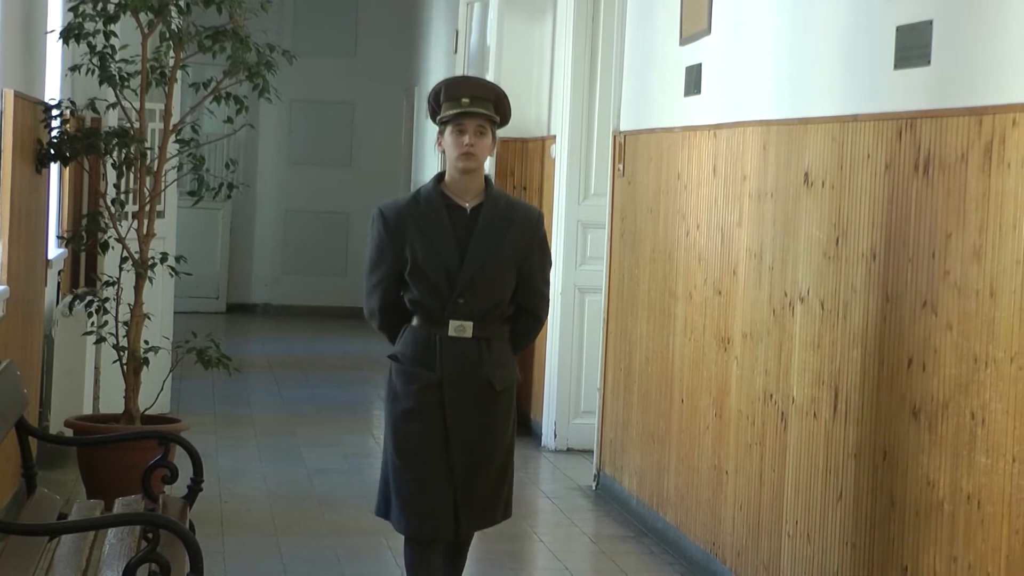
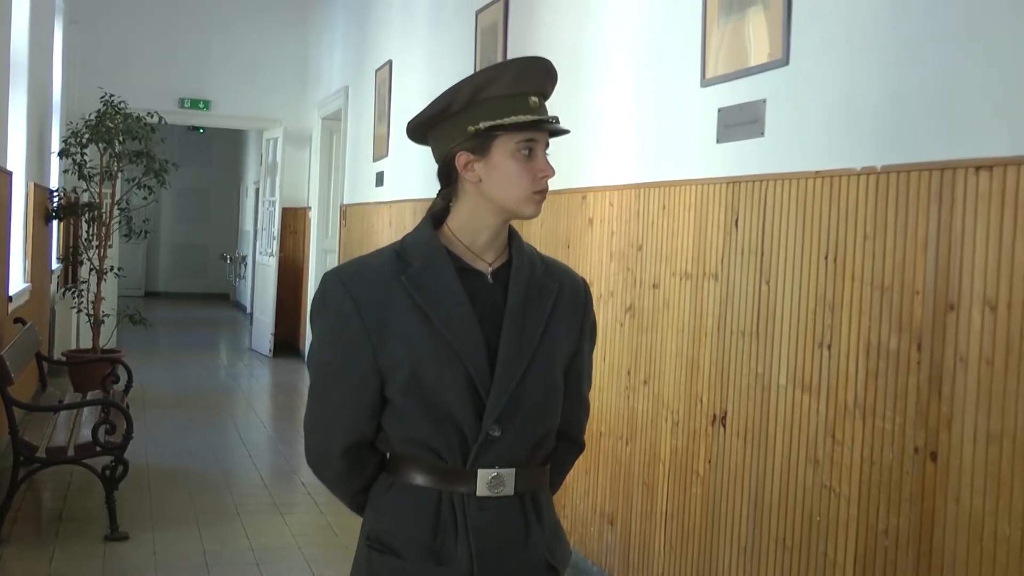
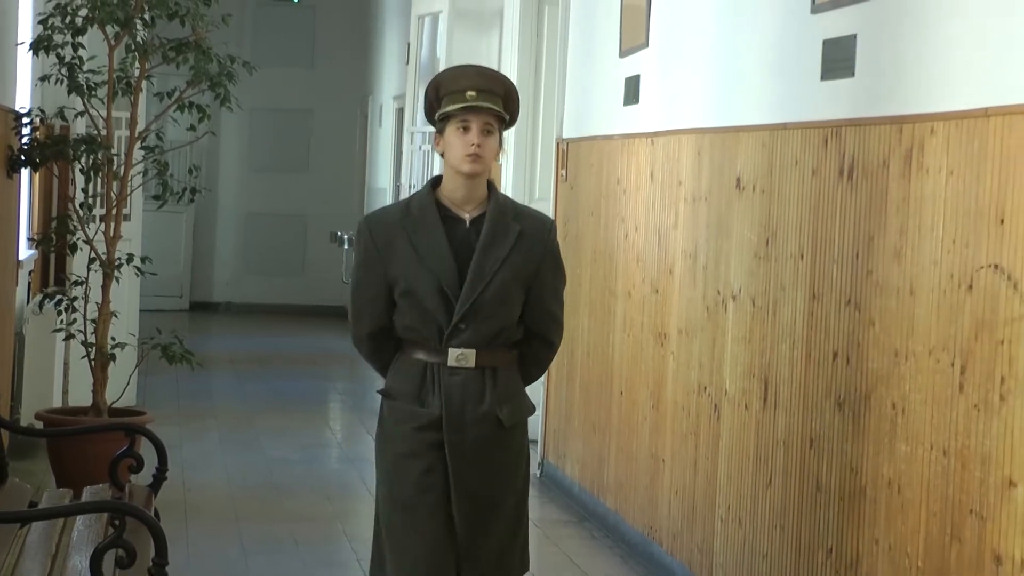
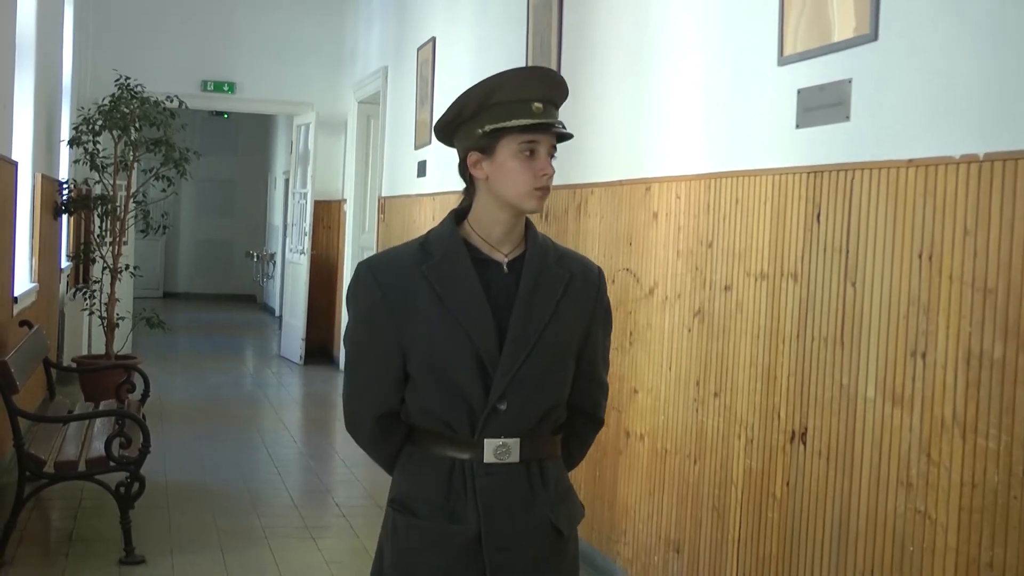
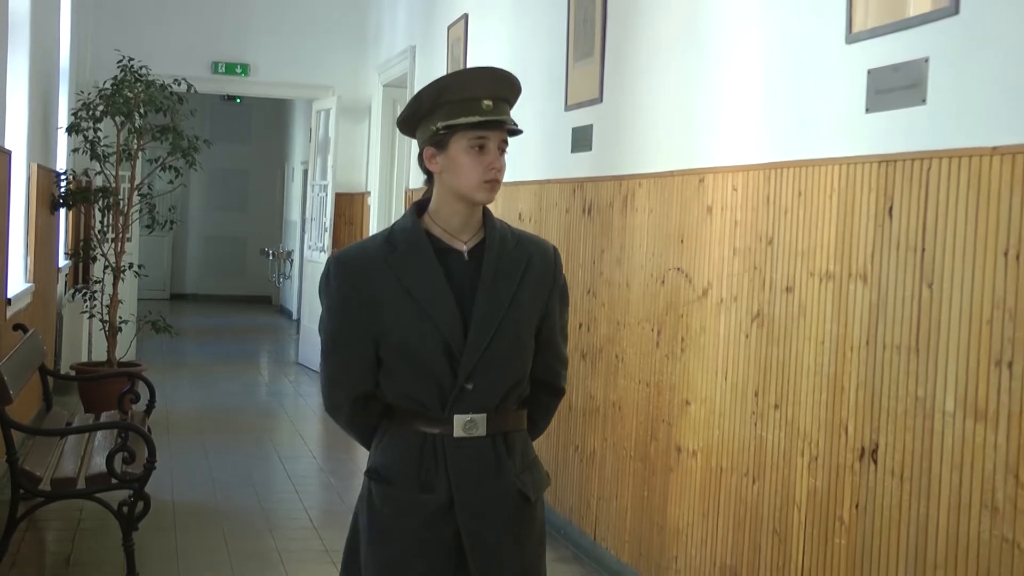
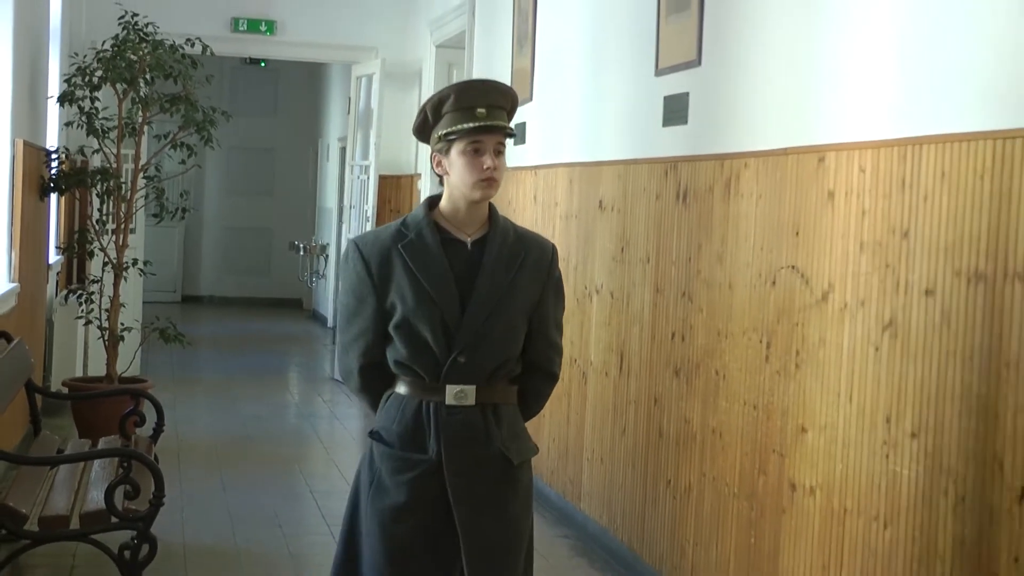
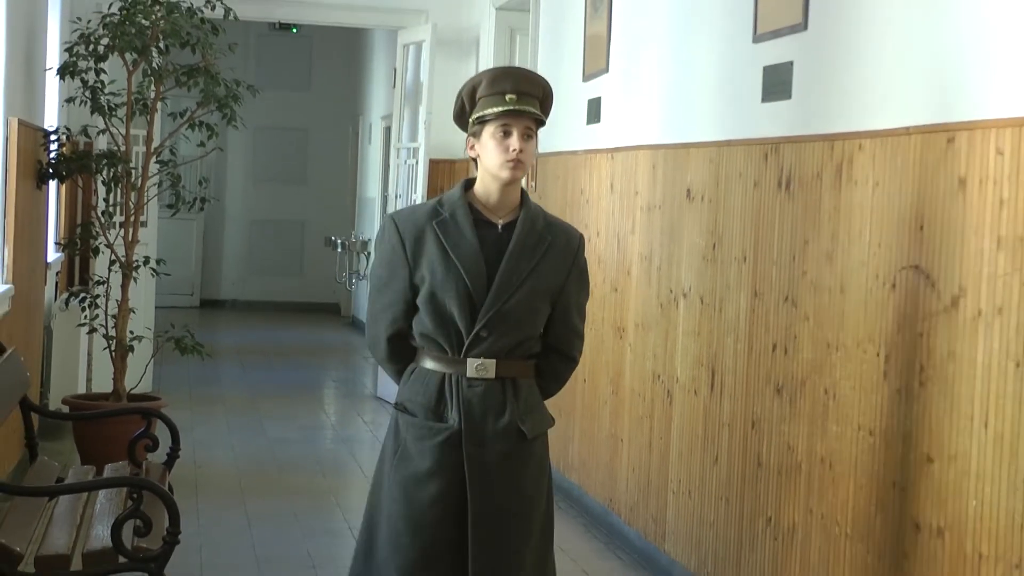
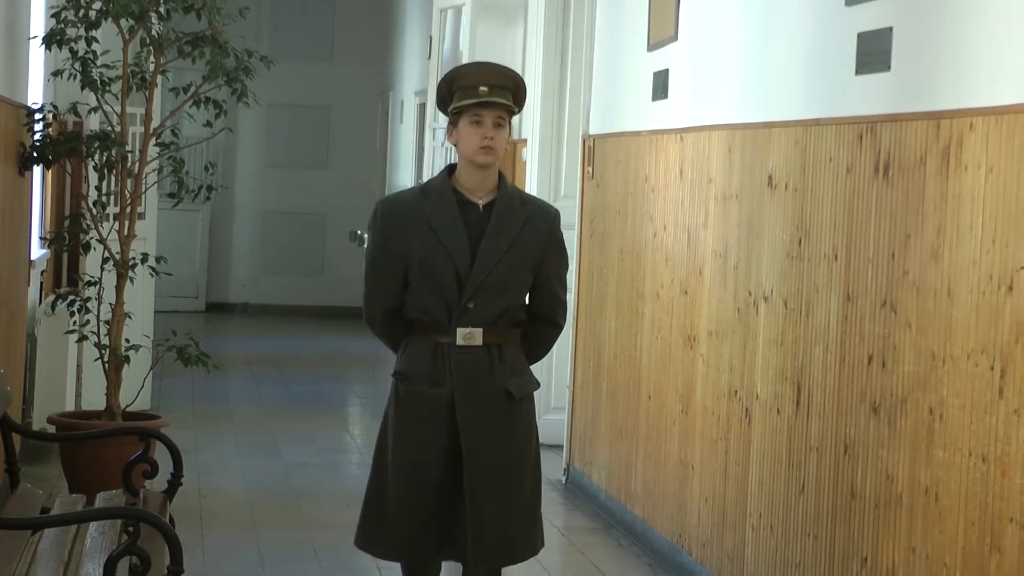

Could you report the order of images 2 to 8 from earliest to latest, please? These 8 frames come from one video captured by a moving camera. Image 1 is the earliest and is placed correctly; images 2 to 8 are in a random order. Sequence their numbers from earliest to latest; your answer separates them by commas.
8, 3, 7, 6, 5, 4, 2
